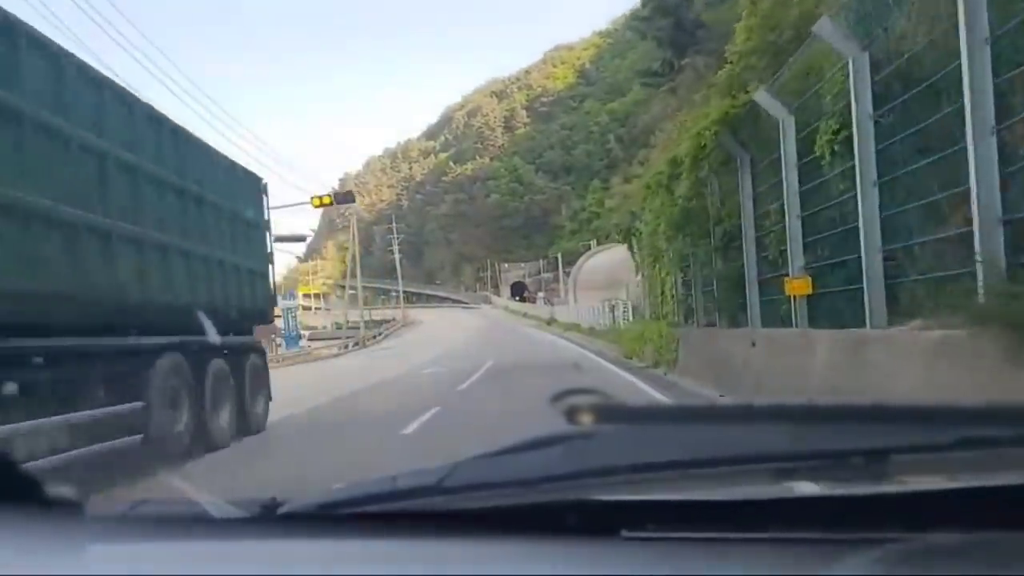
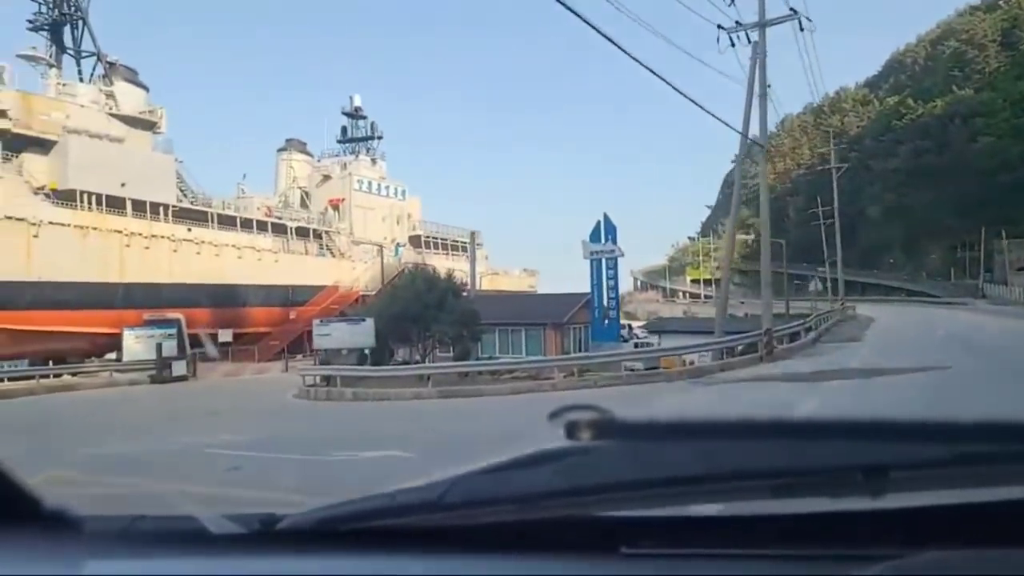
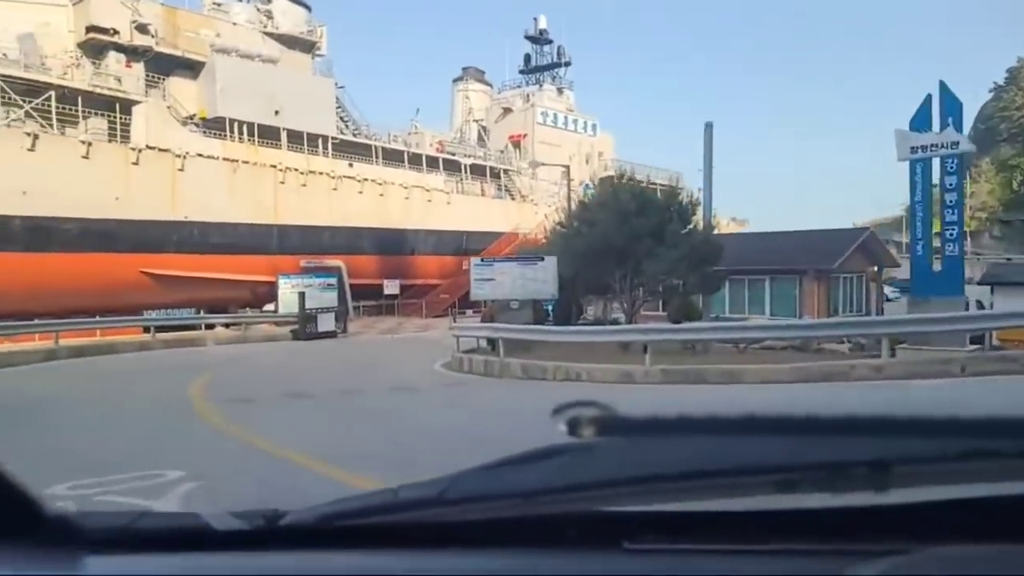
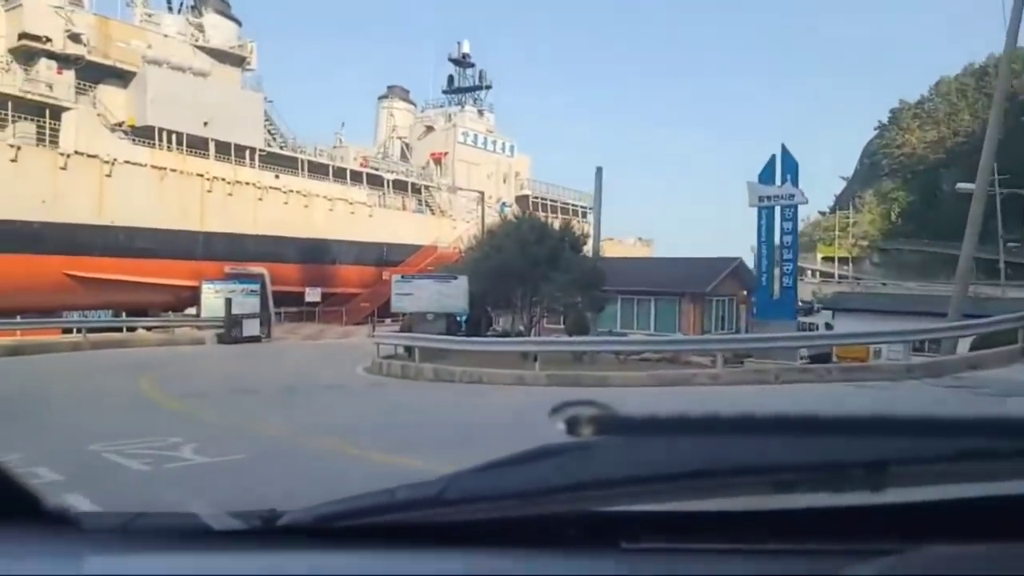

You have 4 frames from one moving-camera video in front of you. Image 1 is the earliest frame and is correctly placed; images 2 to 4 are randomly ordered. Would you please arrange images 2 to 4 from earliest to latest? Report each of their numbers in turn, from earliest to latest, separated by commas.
2, 4, 3
